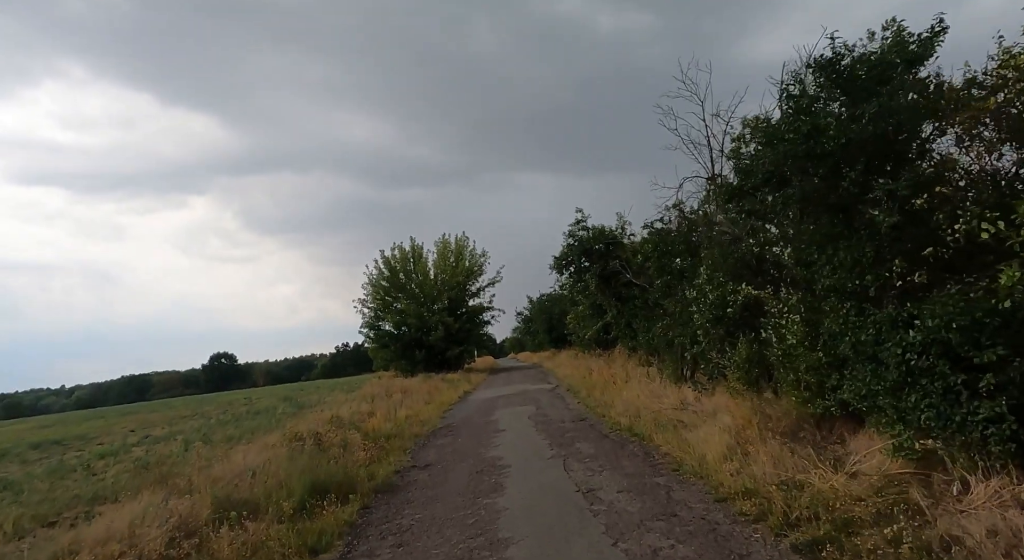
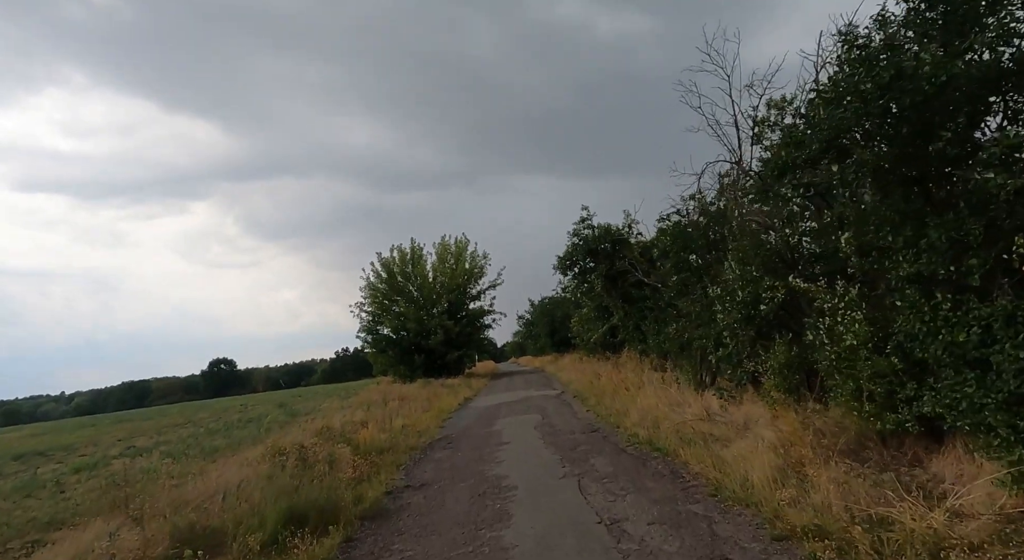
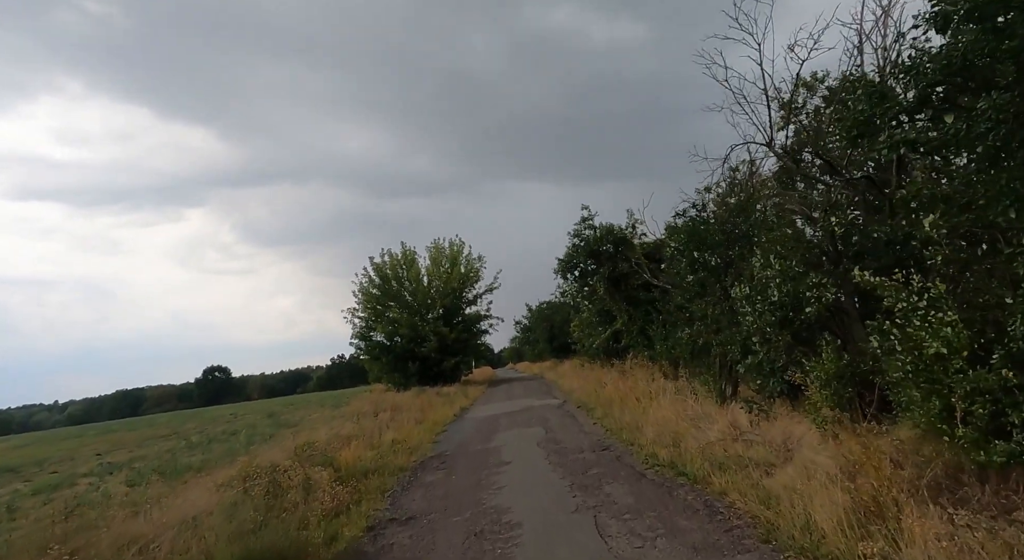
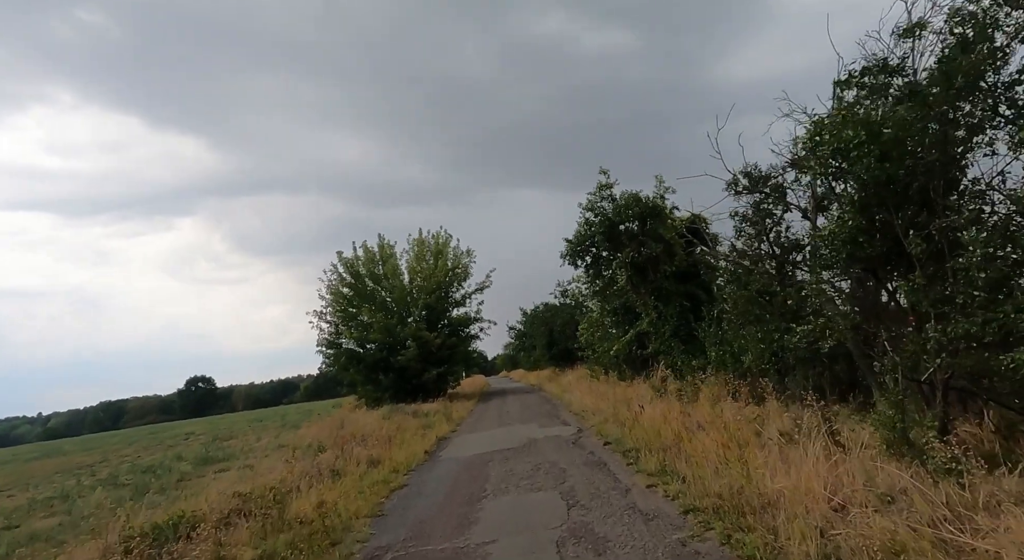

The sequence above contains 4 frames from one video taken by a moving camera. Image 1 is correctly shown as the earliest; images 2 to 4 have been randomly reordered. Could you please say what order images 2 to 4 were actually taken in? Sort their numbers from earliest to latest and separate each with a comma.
2, 3, 4
